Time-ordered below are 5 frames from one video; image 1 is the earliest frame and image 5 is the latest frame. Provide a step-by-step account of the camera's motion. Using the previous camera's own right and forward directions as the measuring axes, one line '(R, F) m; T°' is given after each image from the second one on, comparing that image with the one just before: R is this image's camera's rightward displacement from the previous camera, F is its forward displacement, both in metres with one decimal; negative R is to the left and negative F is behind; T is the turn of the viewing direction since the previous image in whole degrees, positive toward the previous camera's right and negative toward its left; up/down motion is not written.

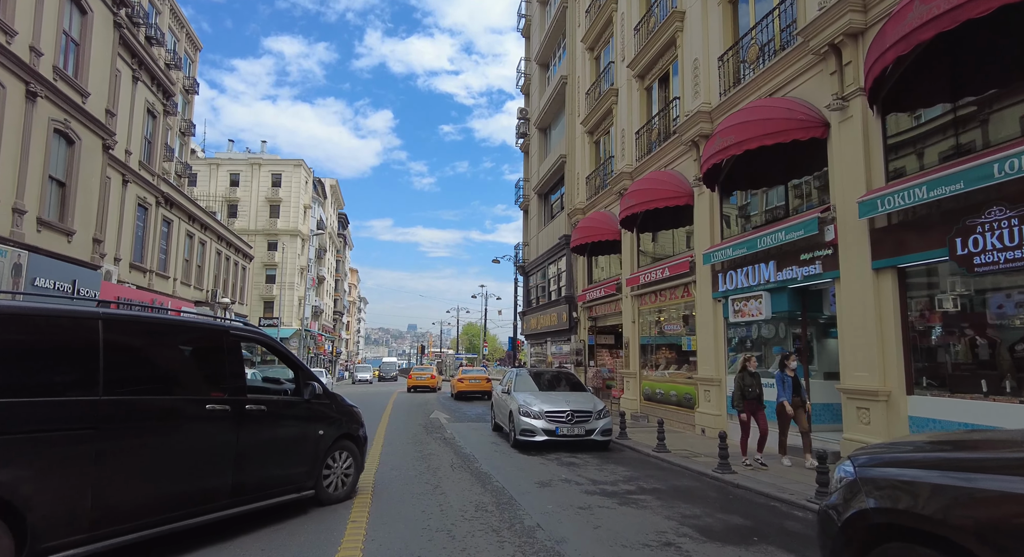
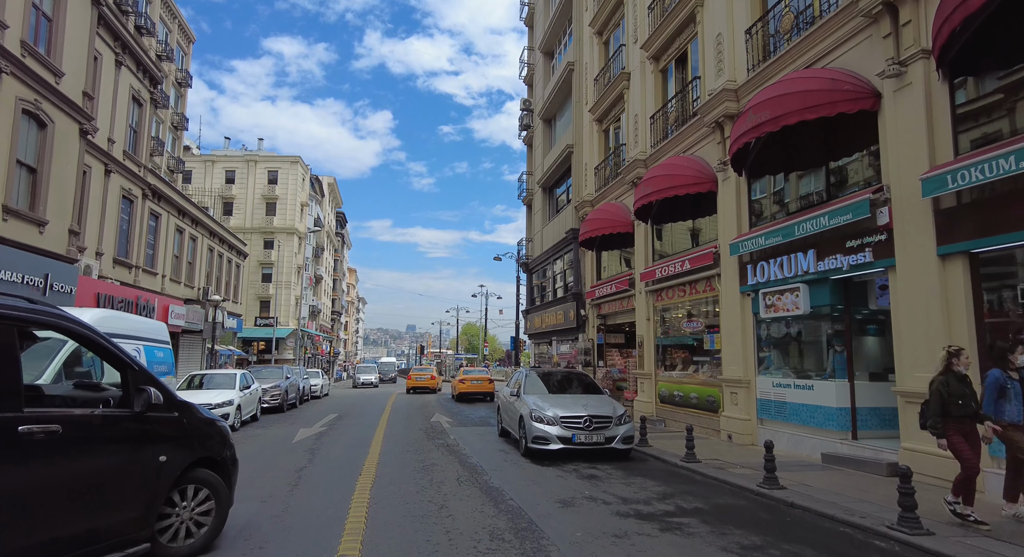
(-0.2, +1.0) m; 0°
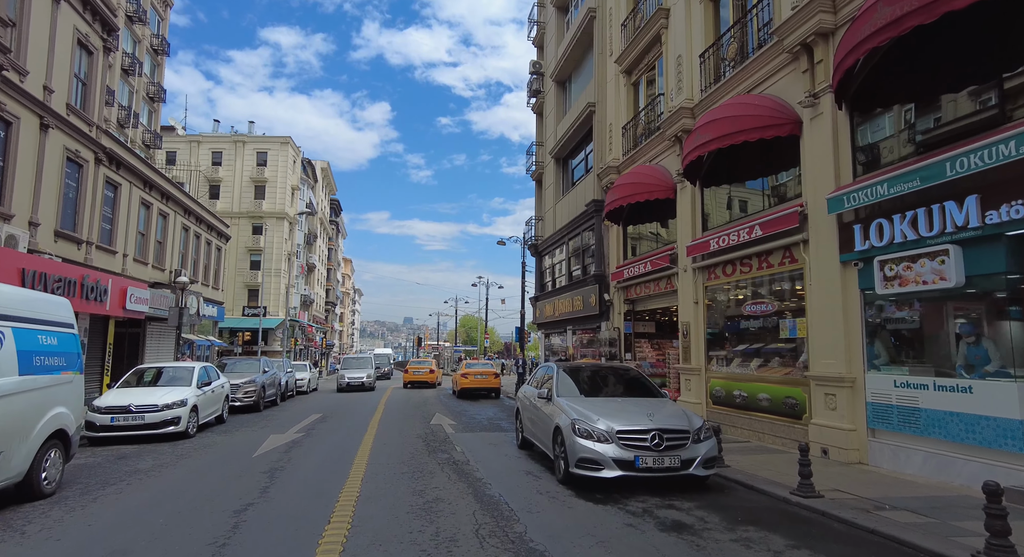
(-0.5, +2.7) m; 0°
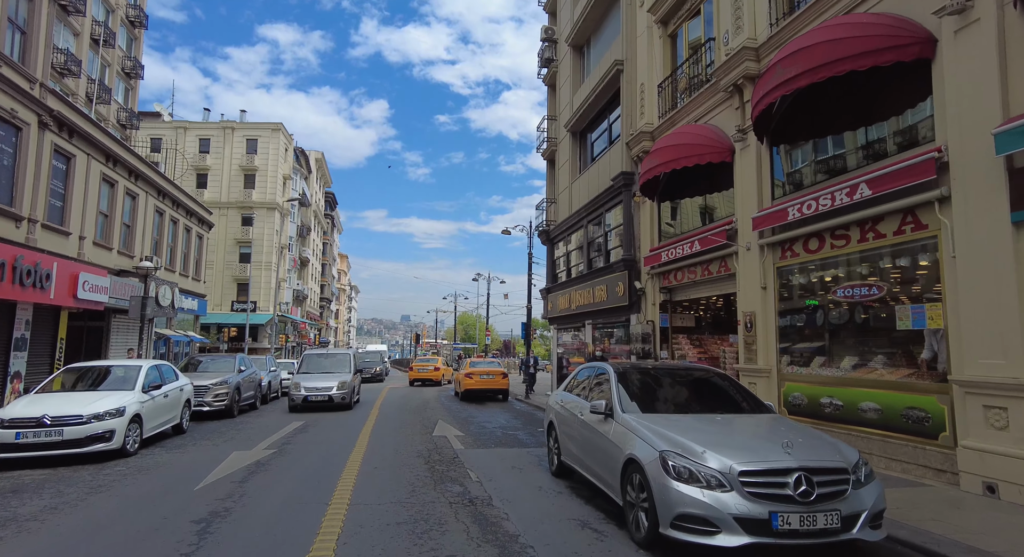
(-0.5, +2.4) m; 0°
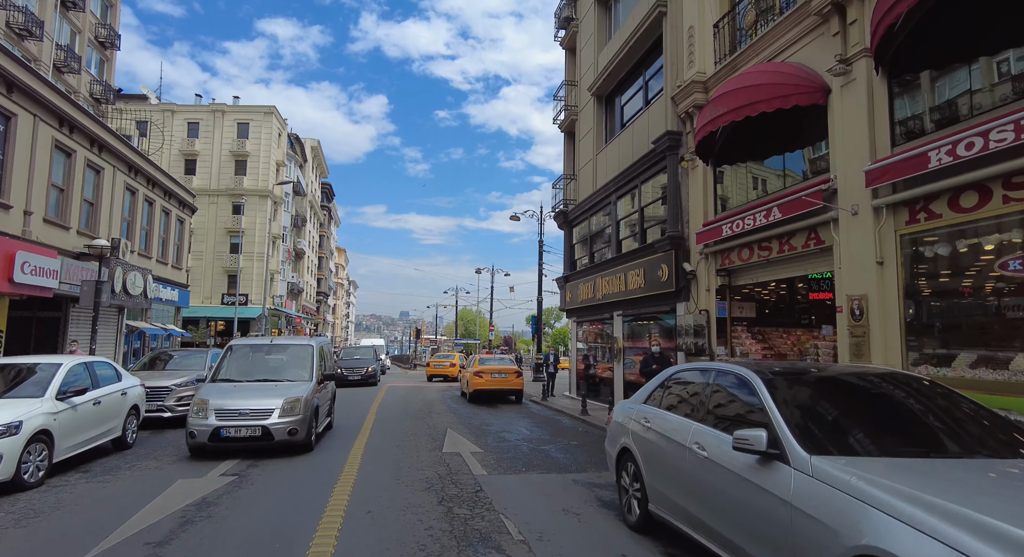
(-0.6, +2.5) m; 0°
